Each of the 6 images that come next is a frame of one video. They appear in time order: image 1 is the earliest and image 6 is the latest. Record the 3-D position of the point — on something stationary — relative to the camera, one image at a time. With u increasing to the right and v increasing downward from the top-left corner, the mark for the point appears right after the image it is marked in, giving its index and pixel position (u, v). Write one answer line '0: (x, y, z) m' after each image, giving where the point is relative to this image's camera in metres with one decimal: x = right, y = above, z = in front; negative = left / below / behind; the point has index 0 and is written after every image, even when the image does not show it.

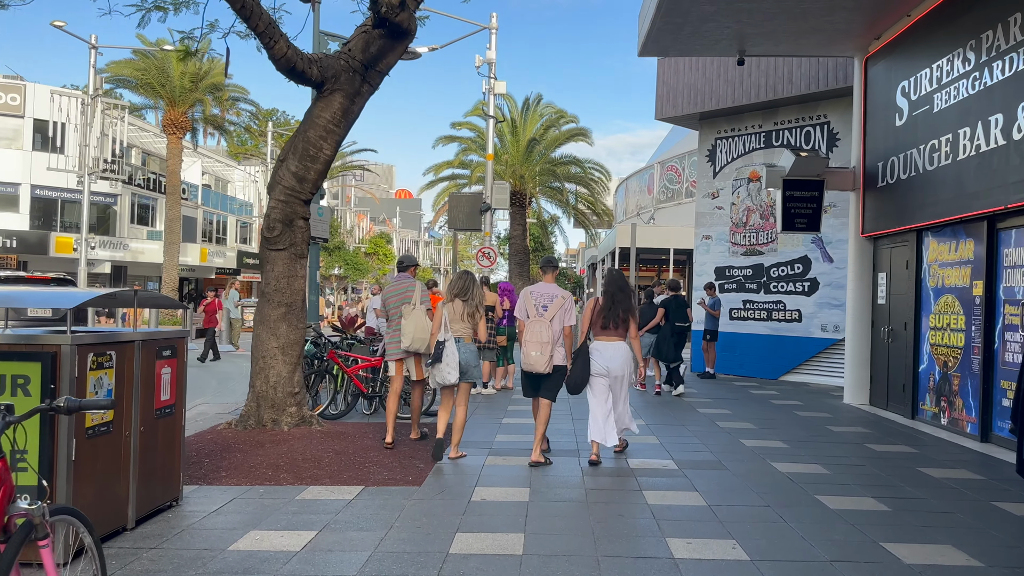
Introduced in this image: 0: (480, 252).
0: (-0.7, +0.8, +19.0) m
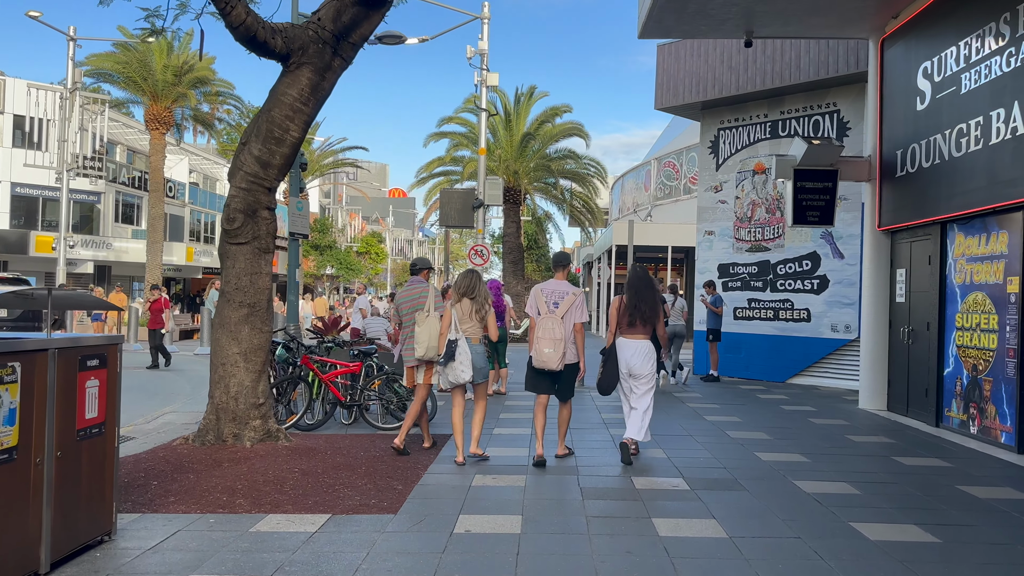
0: (-0.9, +0.9, +18.2) m
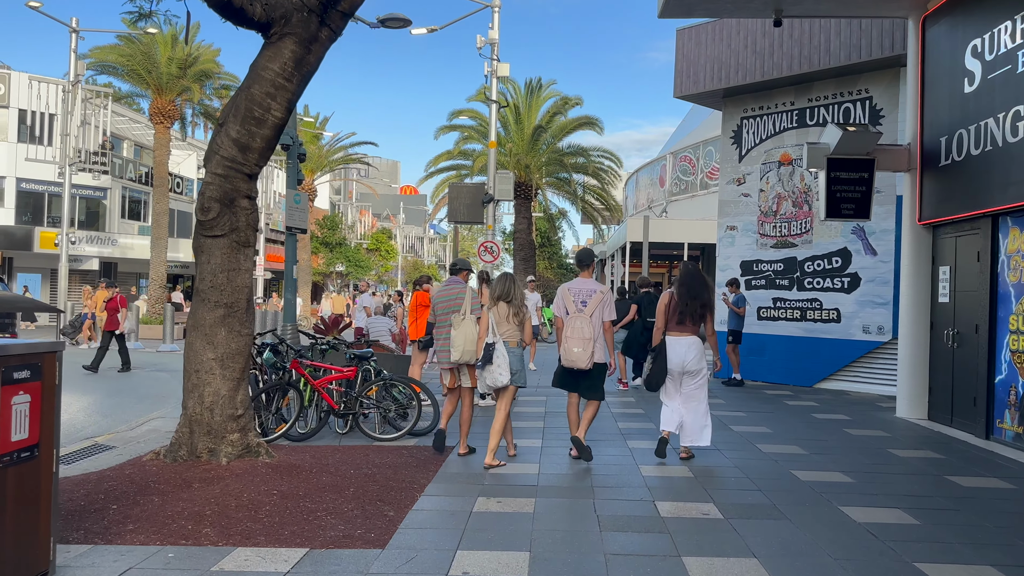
0: (-0.6, +0.9, +17.5) m
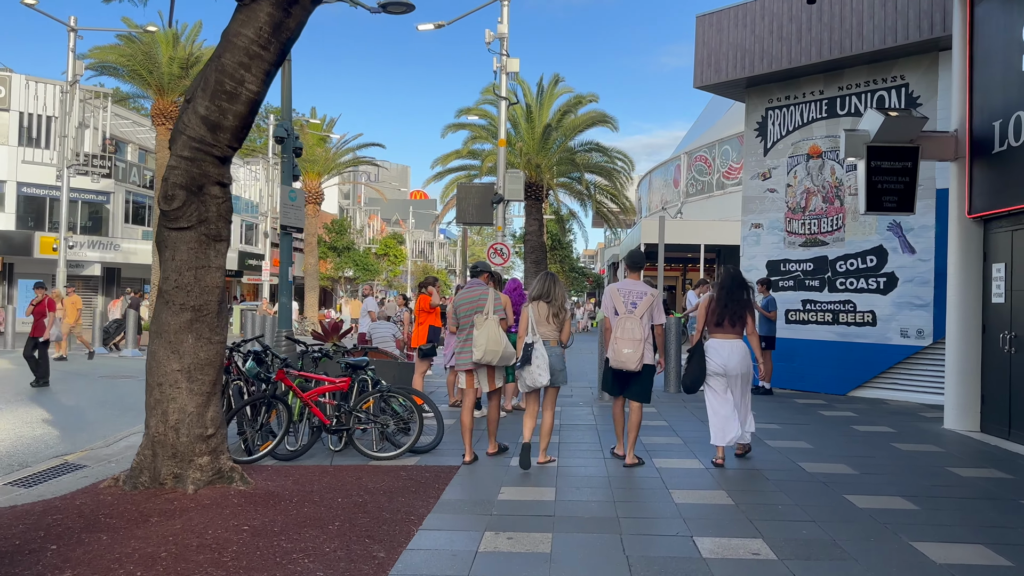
0: (-0.4, +0.8, +16.7) m
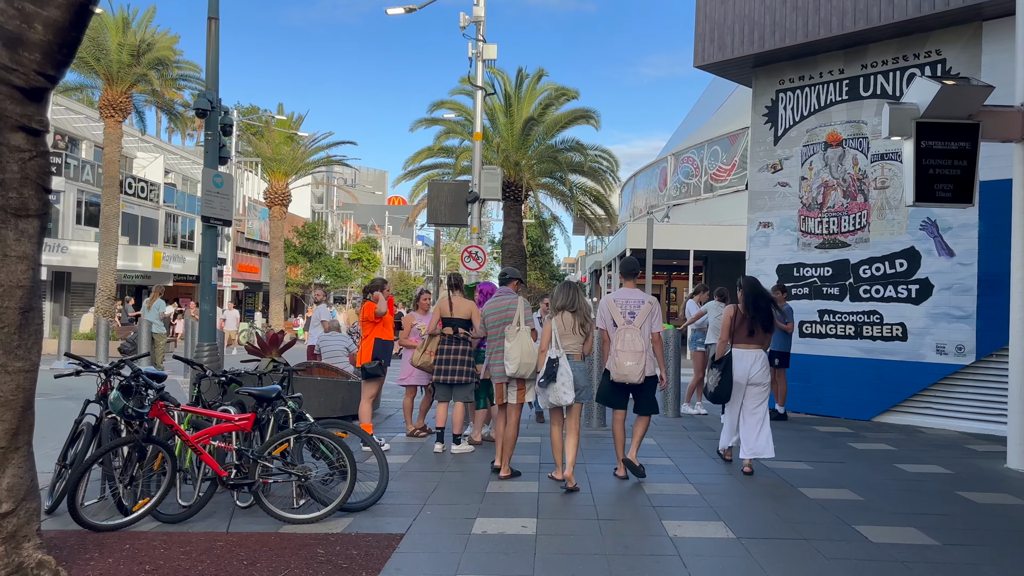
0: (-0.9, +0.7, +15.0) m
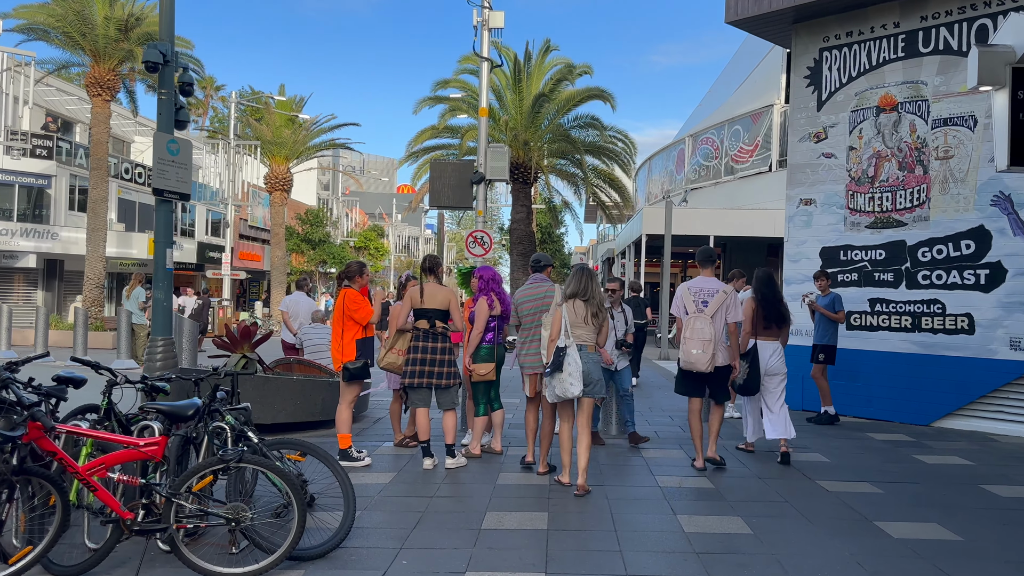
0: (-0.8, +0.9, +13.7) m
